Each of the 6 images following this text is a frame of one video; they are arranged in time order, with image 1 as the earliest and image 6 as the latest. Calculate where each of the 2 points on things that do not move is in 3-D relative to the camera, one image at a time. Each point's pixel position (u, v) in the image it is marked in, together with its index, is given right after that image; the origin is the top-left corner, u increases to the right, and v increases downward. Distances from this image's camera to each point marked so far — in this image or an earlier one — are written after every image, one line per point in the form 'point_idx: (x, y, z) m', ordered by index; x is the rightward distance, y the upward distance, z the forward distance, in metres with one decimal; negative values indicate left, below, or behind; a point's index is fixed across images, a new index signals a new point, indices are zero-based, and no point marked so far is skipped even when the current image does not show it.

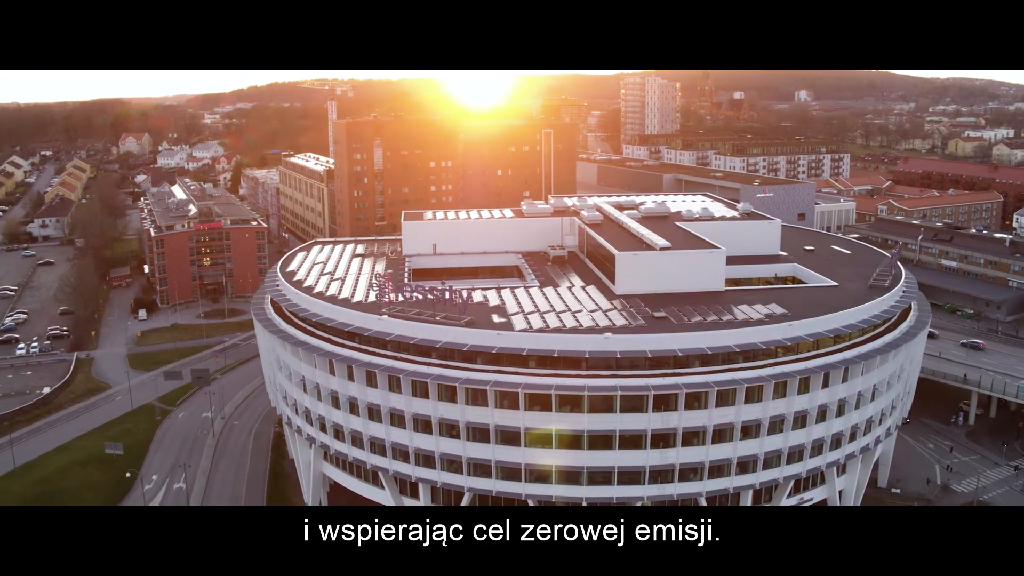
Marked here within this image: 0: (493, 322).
0: (-0.5, -0.9, +19.4) m
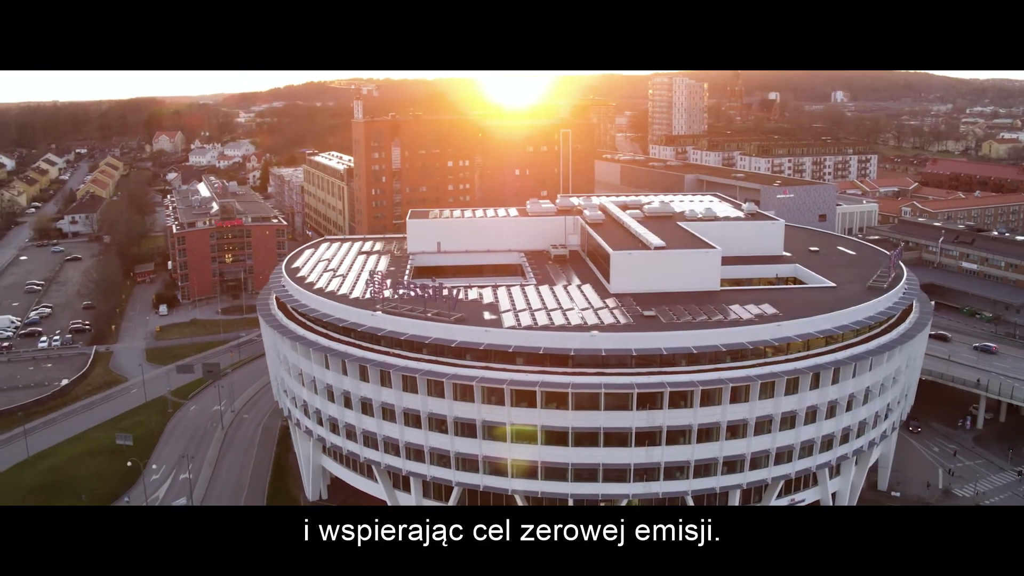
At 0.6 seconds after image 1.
0: (-0.8, -0.8, +19.6) m
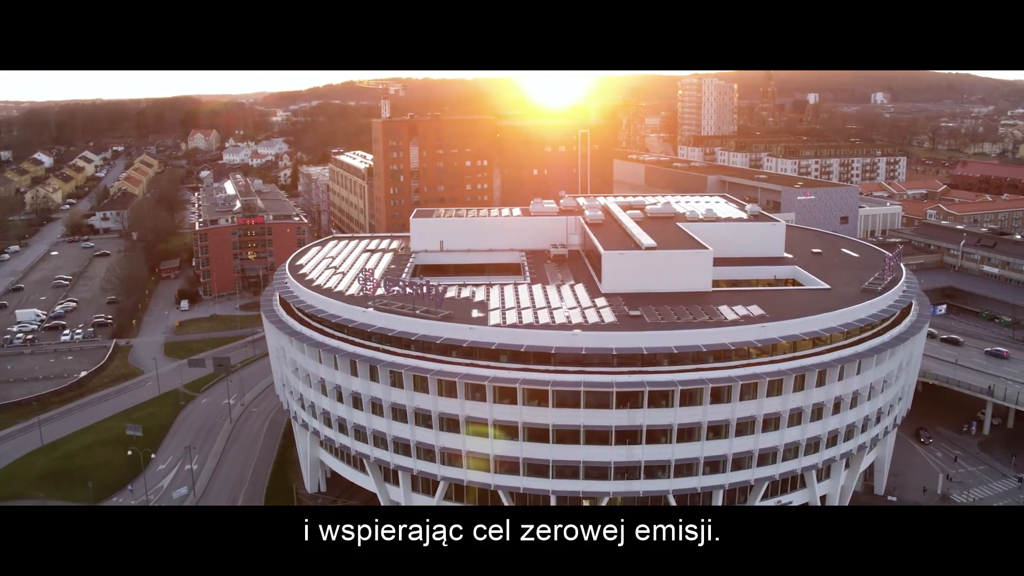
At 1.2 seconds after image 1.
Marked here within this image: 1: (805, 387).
0: (-1.1, -0.8, +19.9) m
1: (+7.2, -2.4, +18.7) m
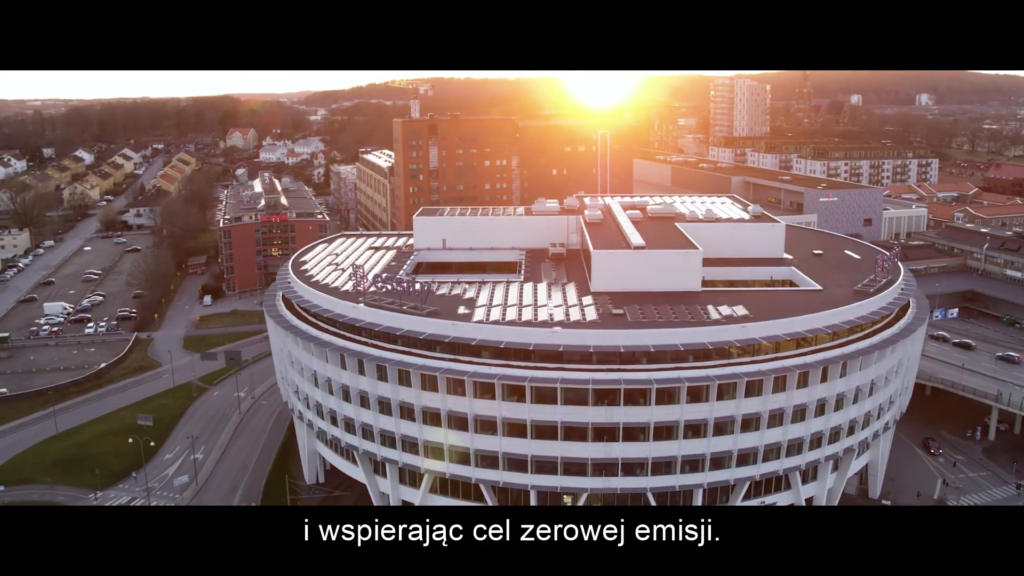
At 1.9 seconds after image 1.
0: (-1.5, -0.7, +20.2) m
1: (+6.8, -2.5, +18.7) m
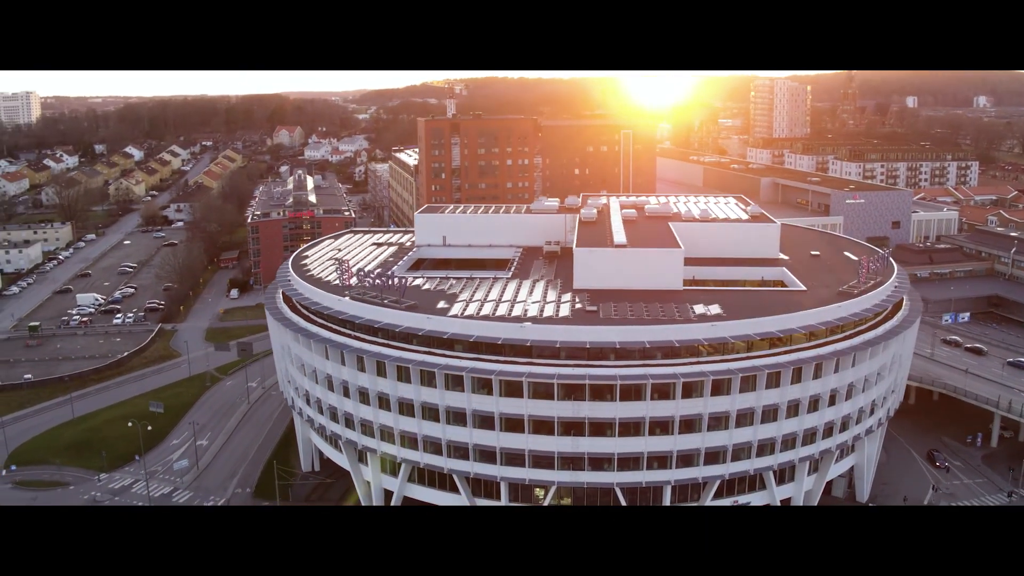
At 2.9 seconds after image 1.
0: (-2.0, -0.5, +20.7) m
1: (+6.1, -2.4, +18.8) m
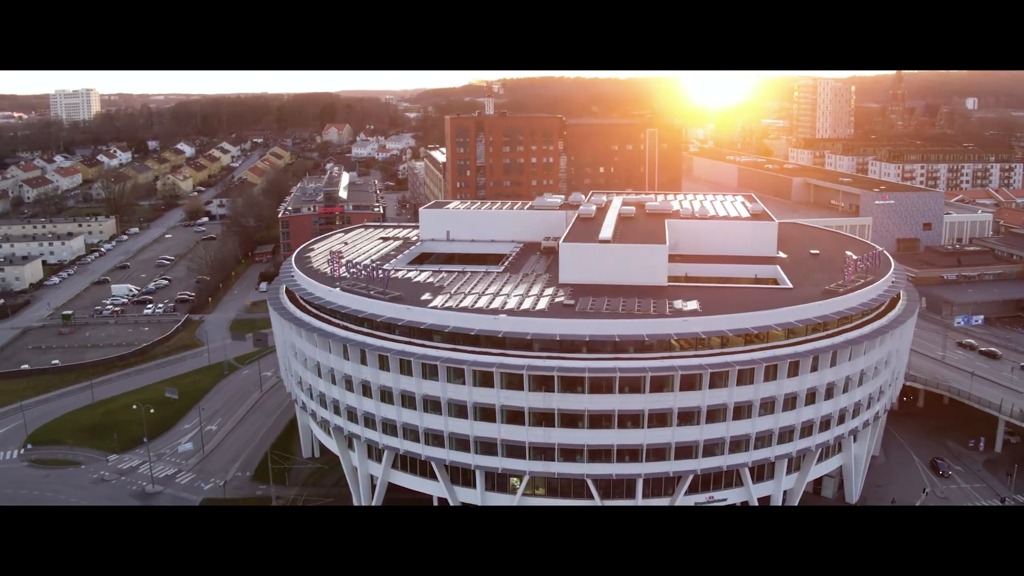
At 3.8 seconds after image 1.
0: (-2.5, -0.3, +21.2) m
1: (+5.5, -2.4, +18.9) m
